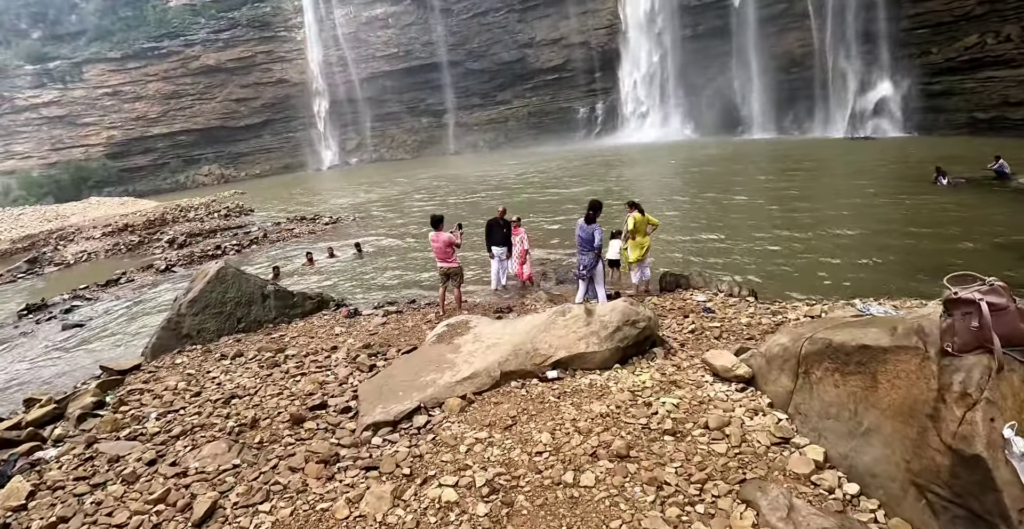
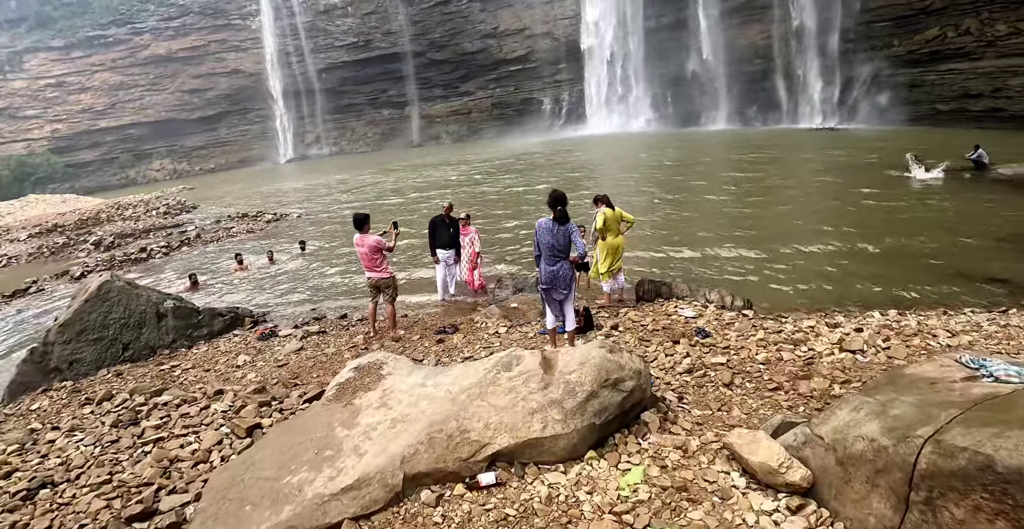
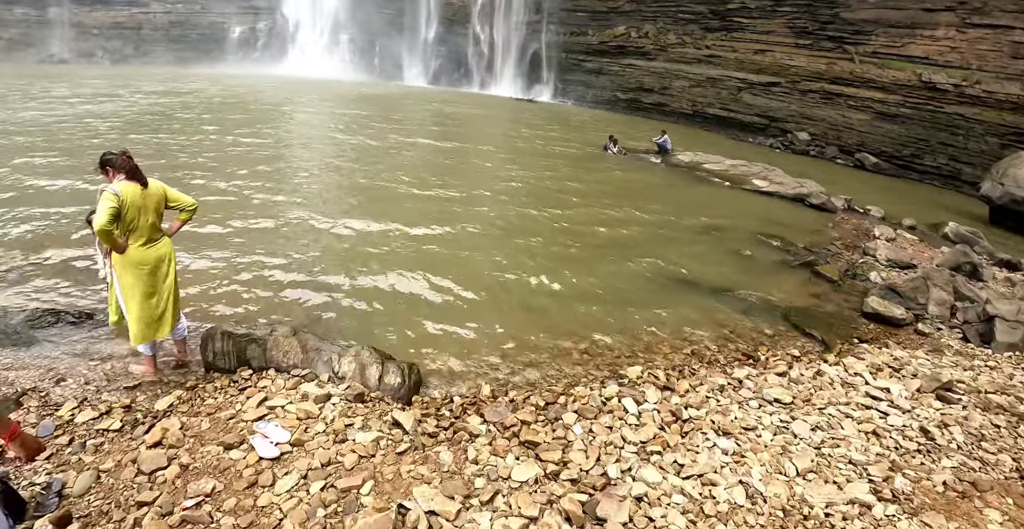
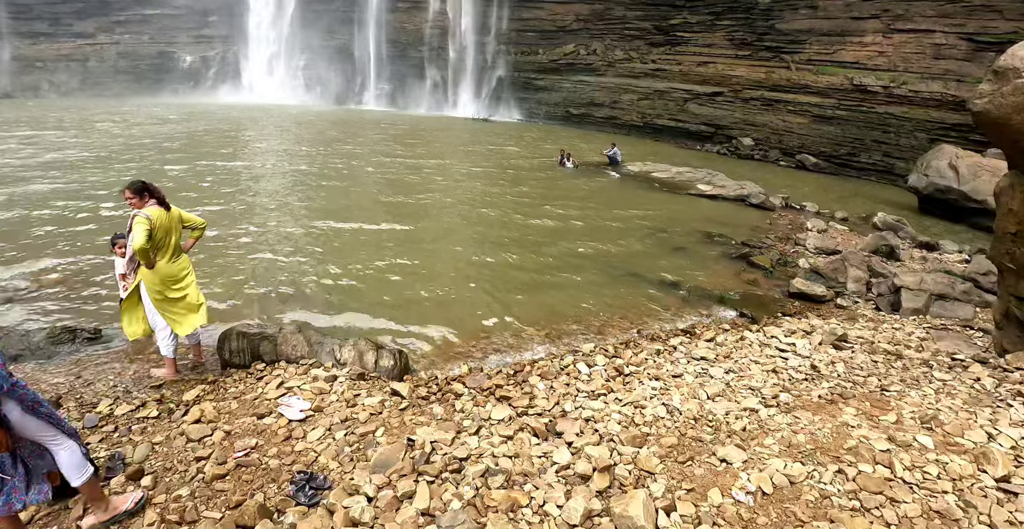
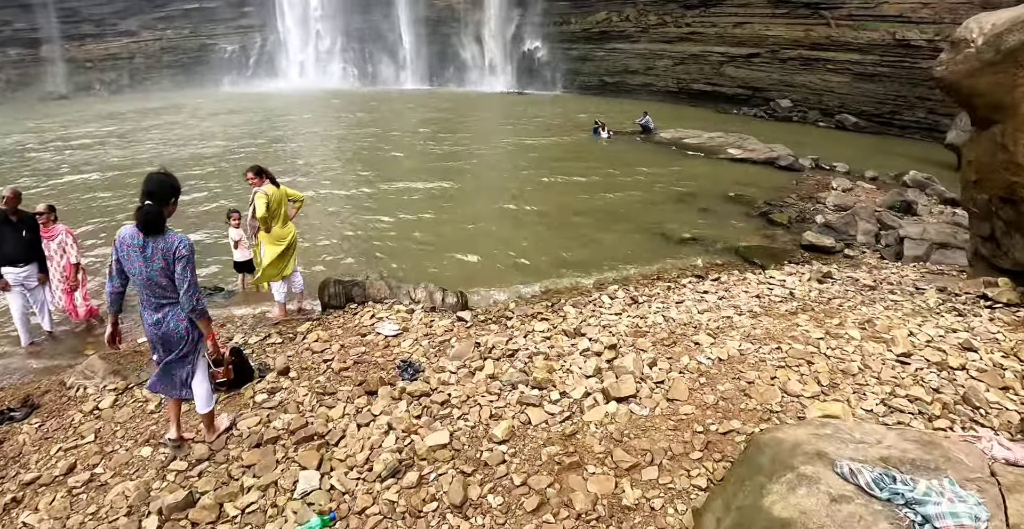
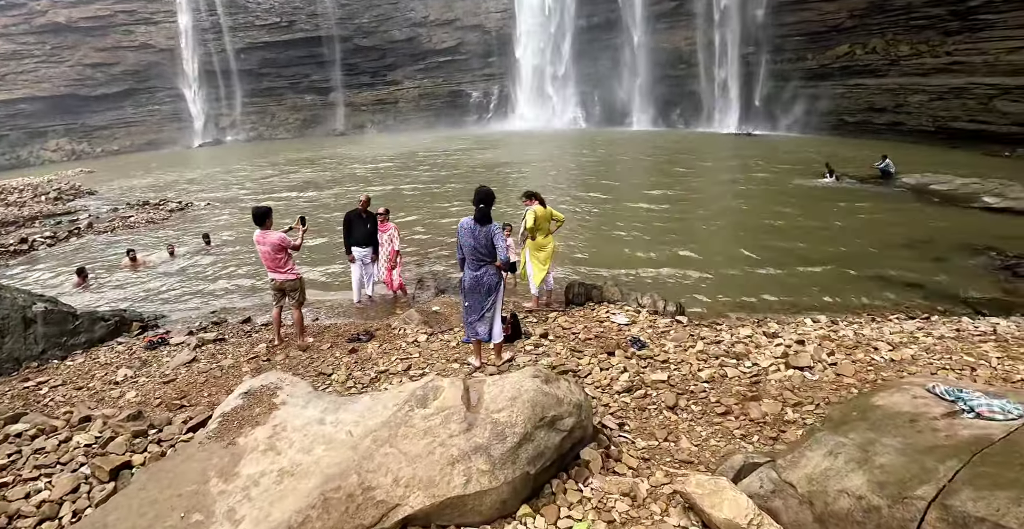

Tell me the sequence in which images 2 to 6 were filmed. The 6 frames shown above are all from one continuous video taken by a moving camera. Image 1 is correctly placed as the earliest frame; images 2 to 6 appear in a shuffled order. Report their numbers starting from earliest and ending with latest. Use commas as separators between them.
2, 6, 5, 4, 3
